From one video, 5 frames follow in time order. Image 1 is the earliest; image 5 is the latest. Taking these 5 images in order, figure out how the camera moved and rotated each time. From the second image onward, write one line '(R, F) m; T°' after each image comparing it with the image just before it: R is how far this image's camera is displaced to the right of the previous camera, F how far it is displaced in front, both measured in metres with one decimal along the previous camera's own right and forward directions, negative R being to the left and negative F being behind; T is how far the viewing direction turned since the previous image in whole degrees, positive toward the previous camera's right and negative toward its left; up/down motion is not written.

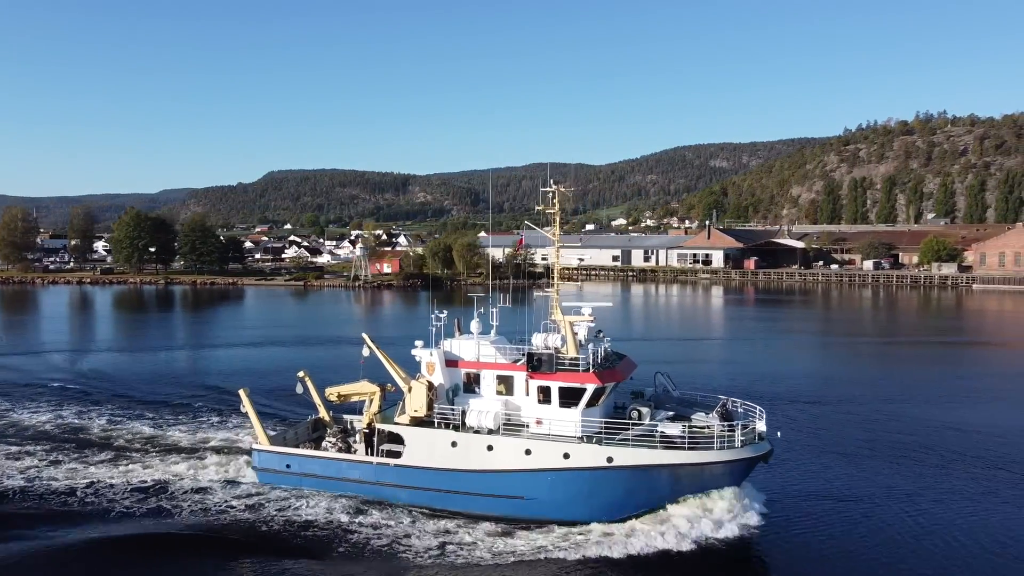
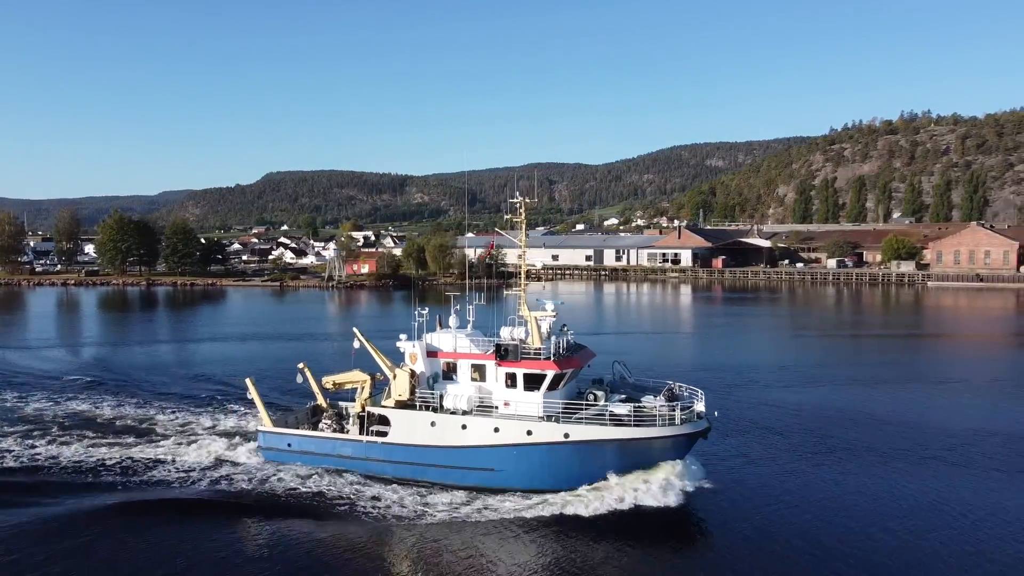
(+0.2, -1.1) m; +1°
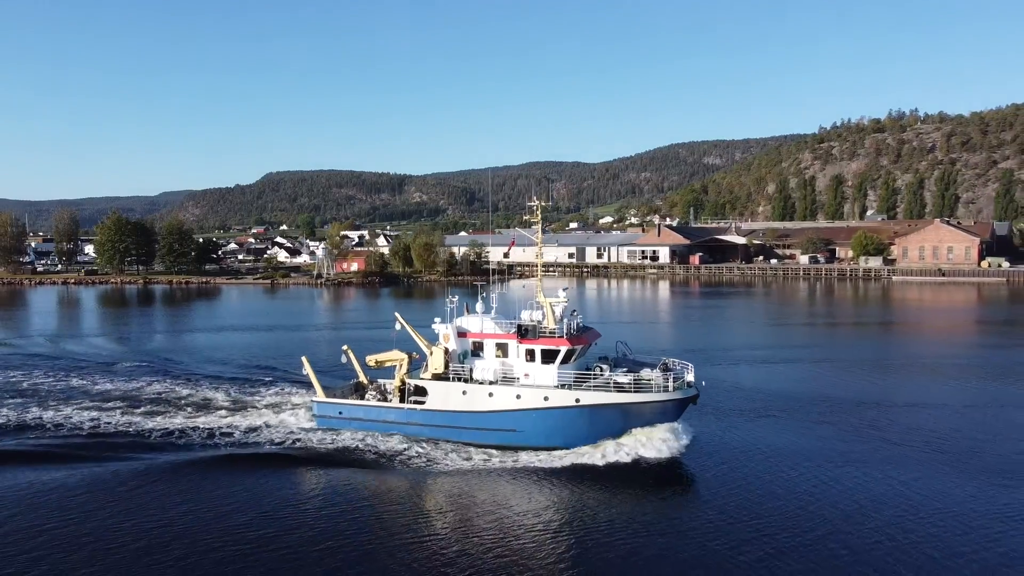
(-0.3, -1.5) m; +1°
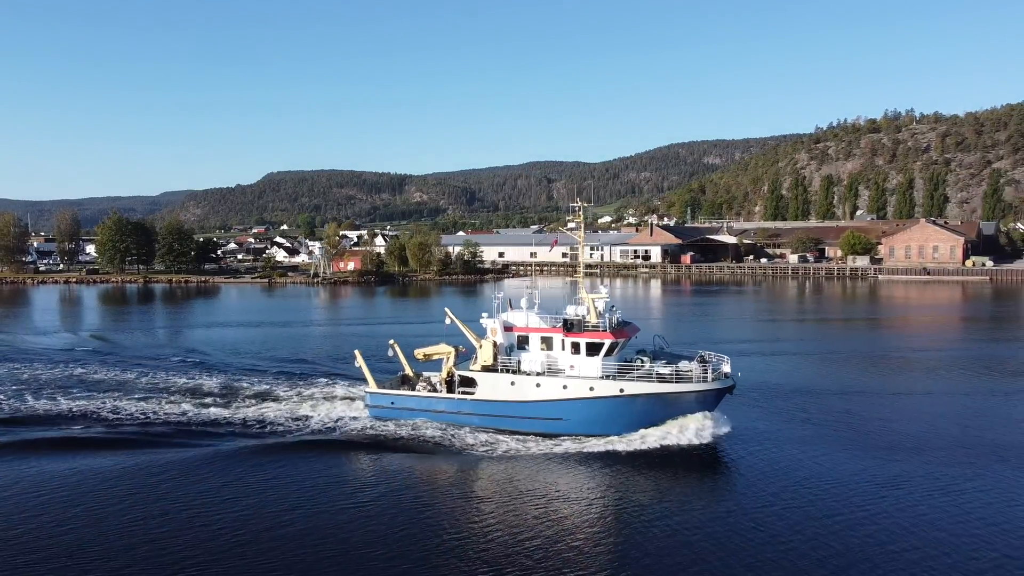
(-0.7, -0.5) m; 0°
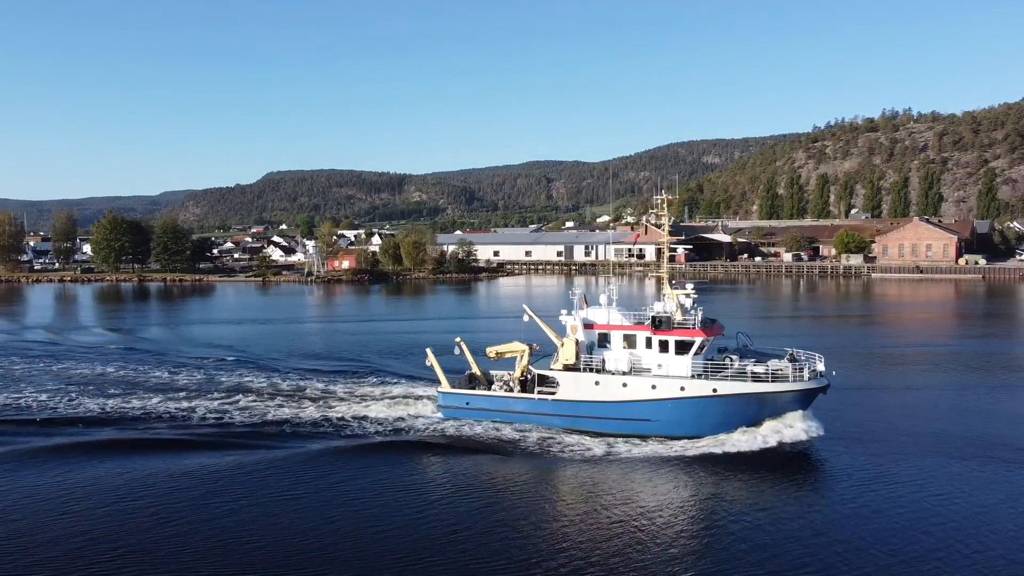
(-1.2, +0.5) m; +1°
